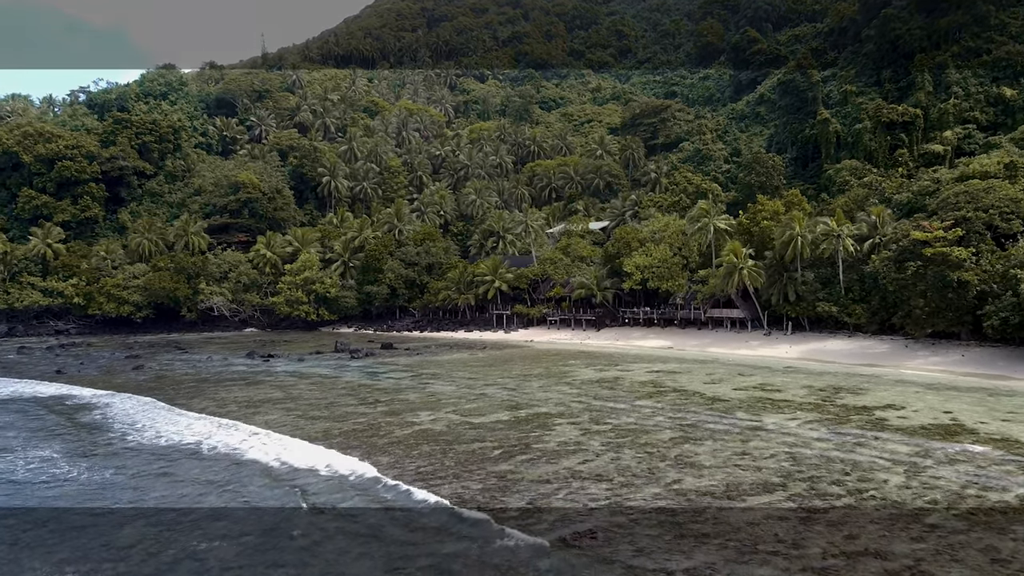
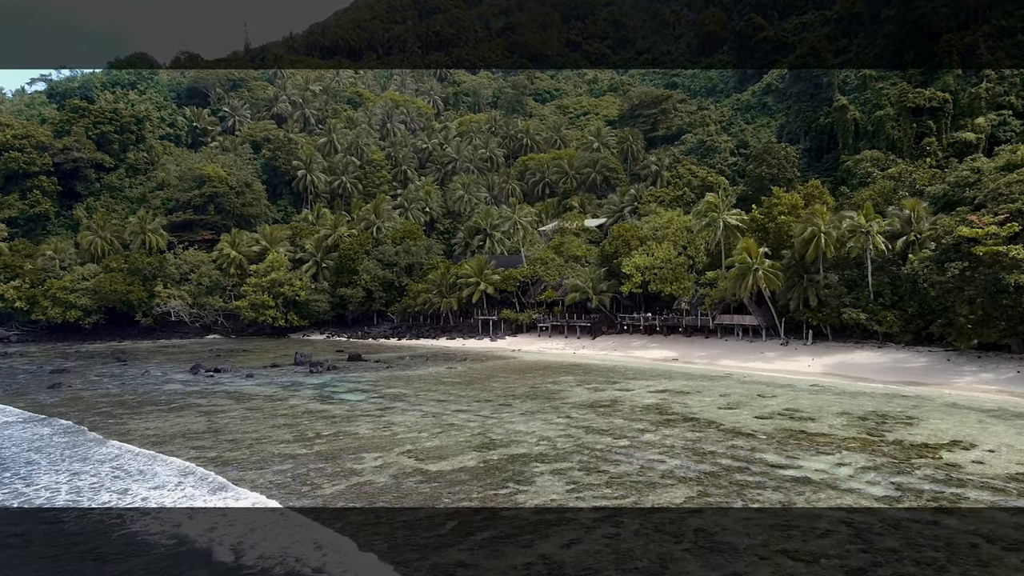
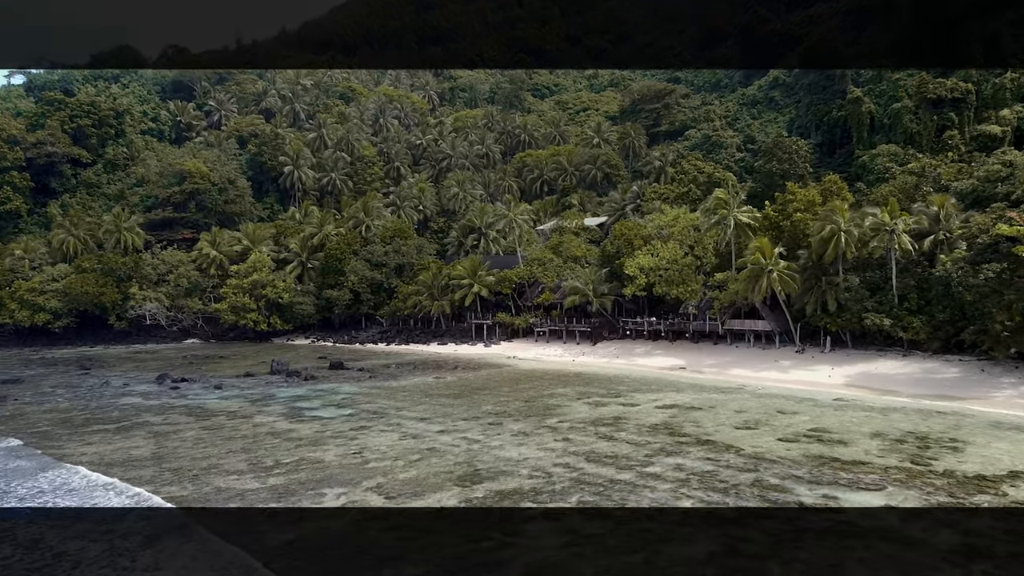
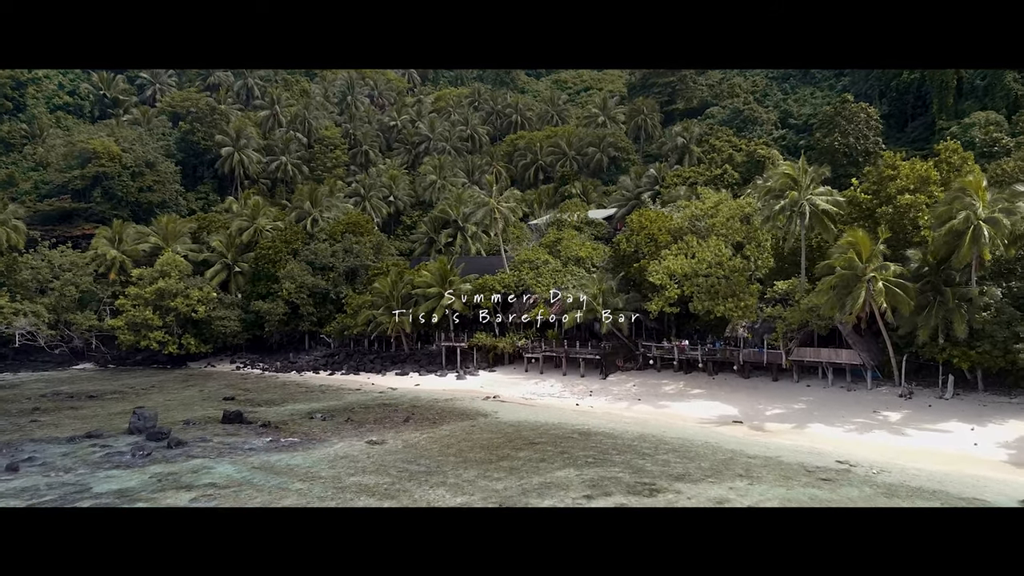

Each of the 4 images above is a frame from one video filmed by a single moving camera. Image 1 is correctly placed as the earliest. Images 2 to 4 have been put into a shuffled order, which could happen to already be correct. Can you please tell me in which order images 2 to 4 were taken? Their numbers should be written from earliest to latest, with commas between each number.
2, 3, 4
